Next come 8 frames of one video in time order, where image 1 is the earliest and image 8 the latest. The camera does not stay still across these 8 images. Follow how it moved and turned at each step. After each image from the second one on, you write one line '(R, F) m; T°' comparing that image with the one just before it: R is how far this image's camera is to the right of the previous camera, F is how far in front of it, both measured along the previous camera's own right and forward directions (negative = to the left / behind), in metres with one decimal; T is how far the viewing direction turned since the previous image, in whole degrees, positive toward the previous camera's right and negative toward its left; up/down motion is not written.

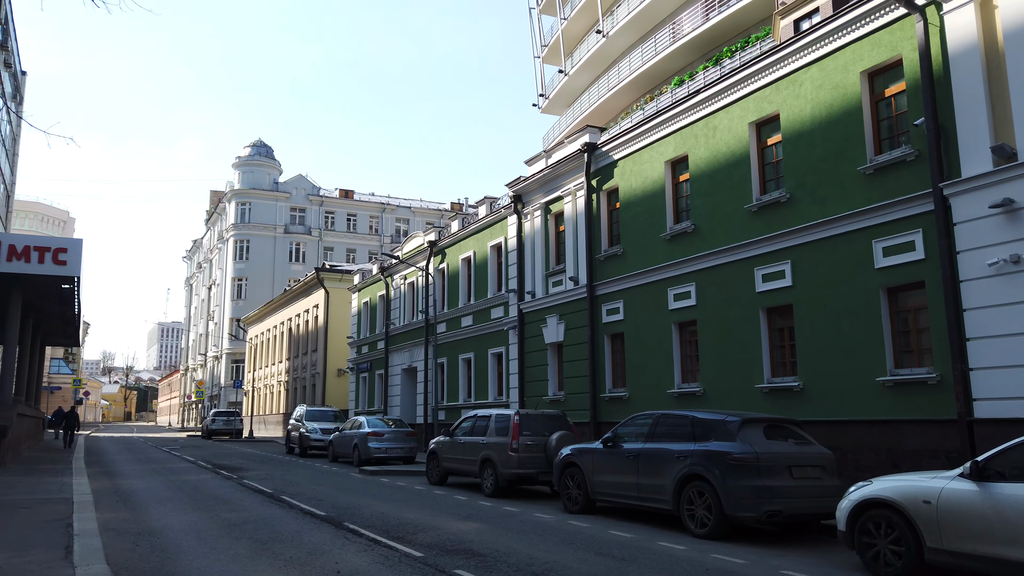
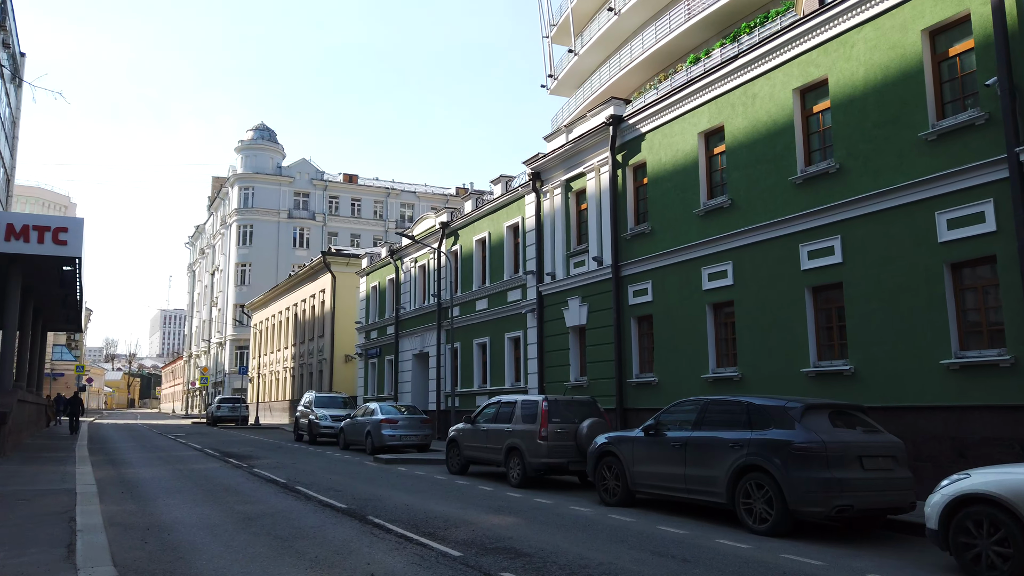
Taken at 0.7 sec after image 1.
(-0.5, +0.9) m; 0°
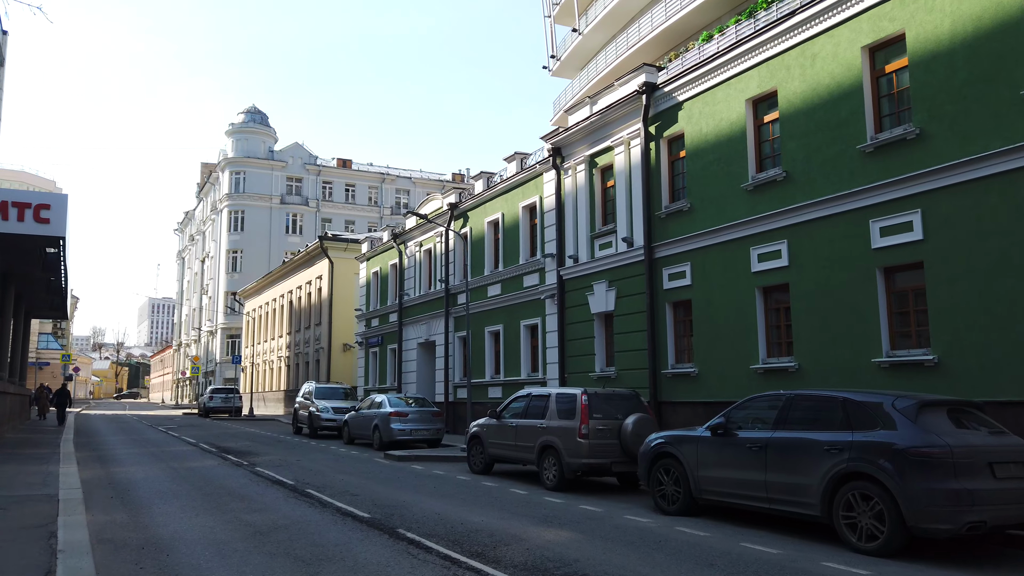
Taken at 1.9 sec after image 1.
(-0.8, +1.5) m; +1°
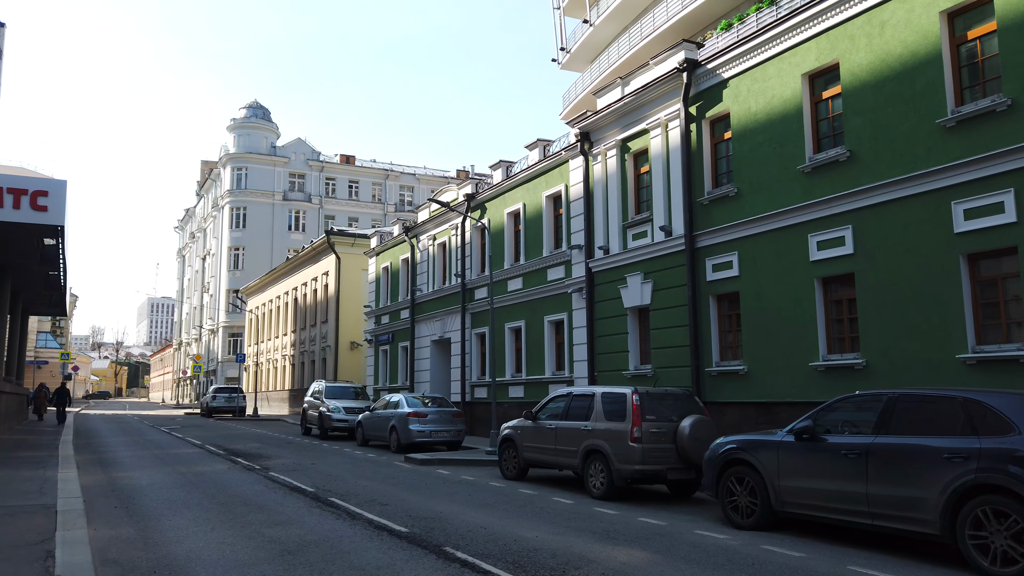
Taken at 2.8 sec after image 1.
(-0.7, +1.2) m; 0°
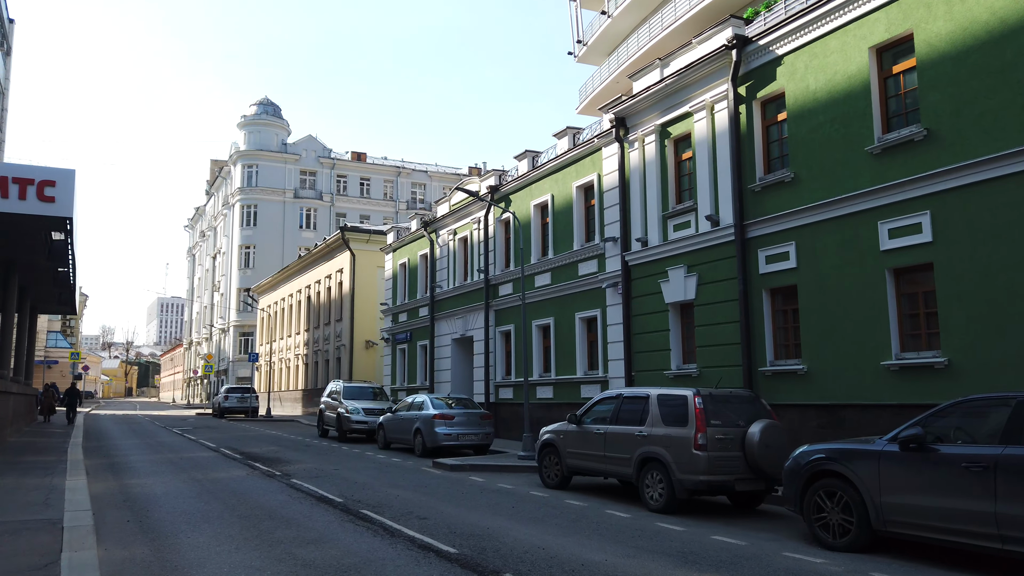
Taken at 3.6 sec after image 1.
(-0.6, +1.1) m; -1°
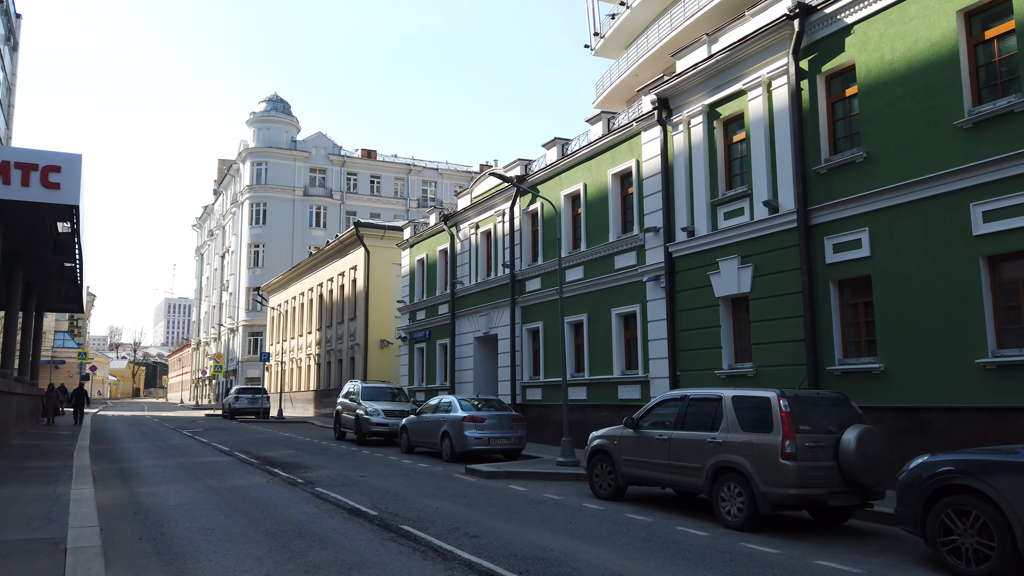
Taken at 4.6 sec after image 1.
(-0.7, +1.2) m; 0°
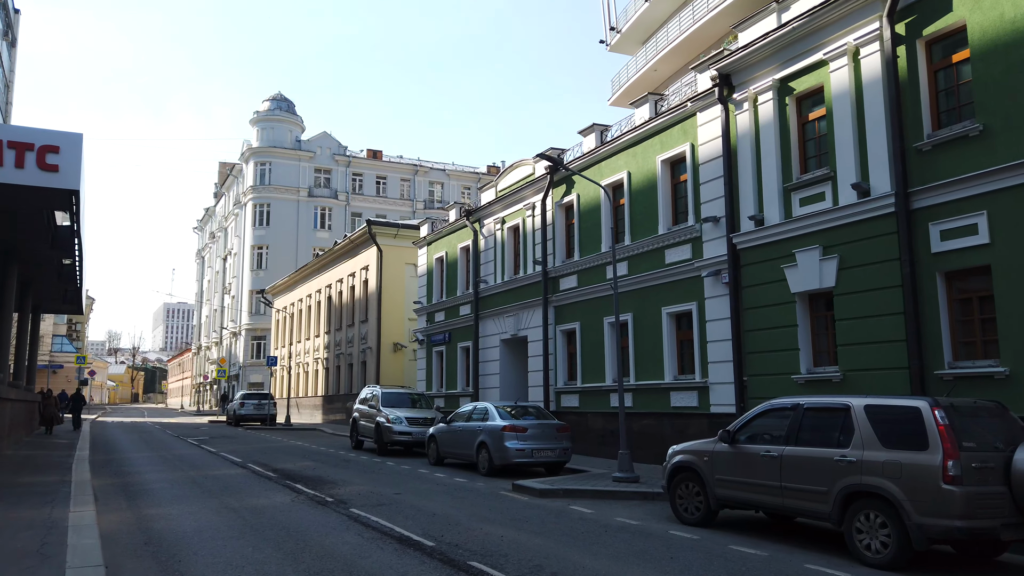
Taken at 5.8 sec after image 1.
(-1.0, +1.7) m; 0°
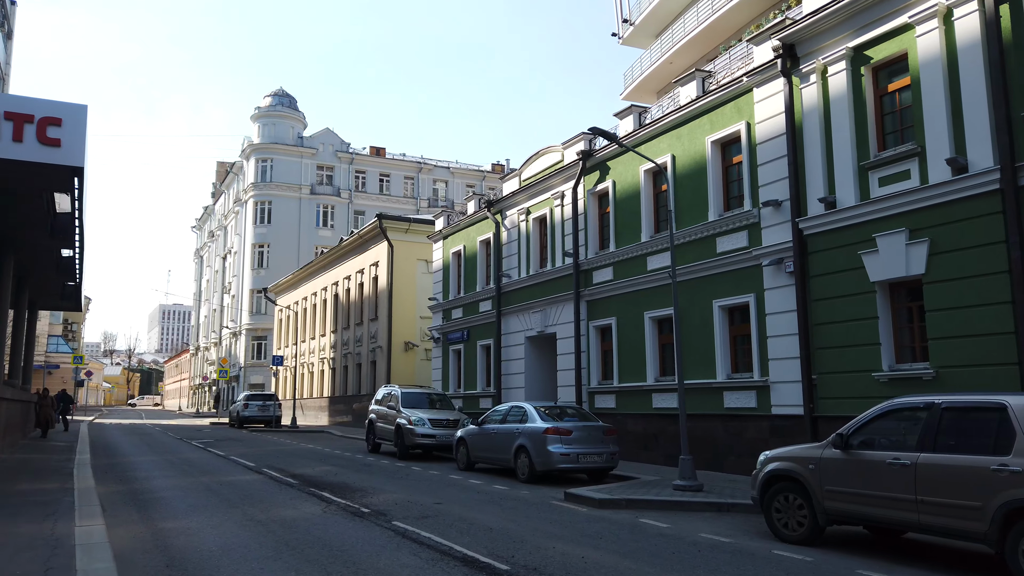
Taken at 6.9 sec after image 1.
(-0.9, +1.3) m; 0°
